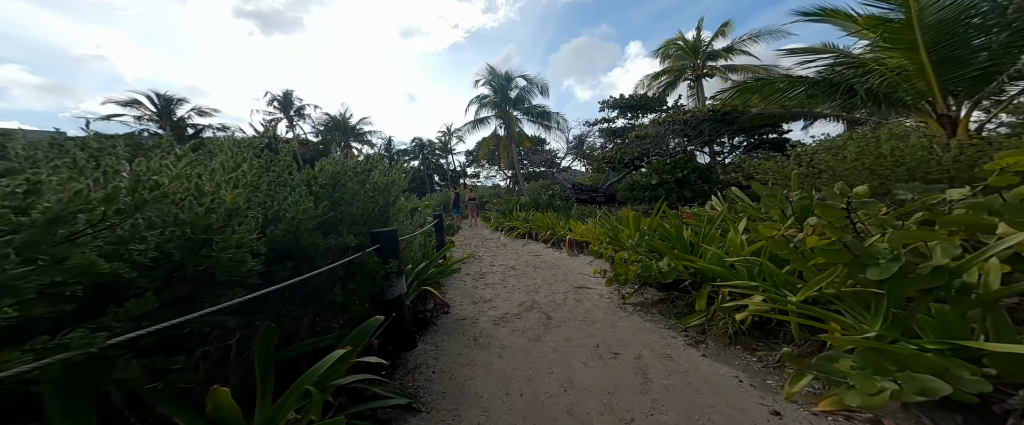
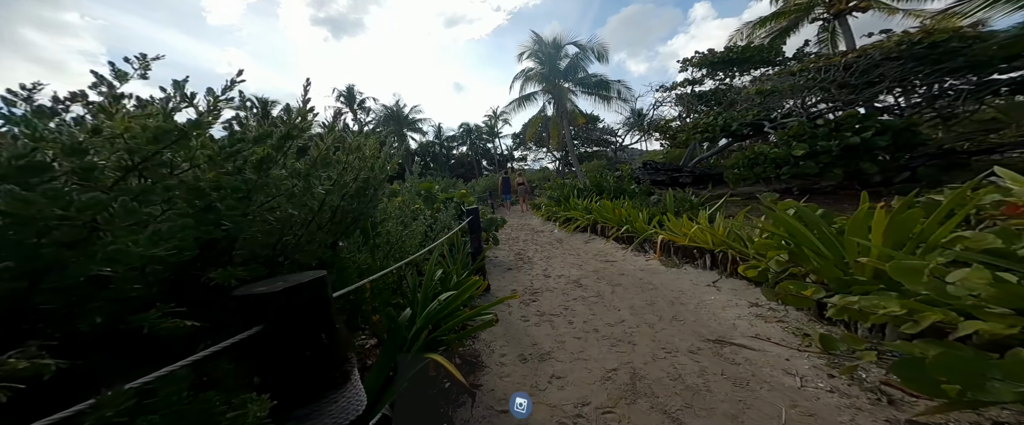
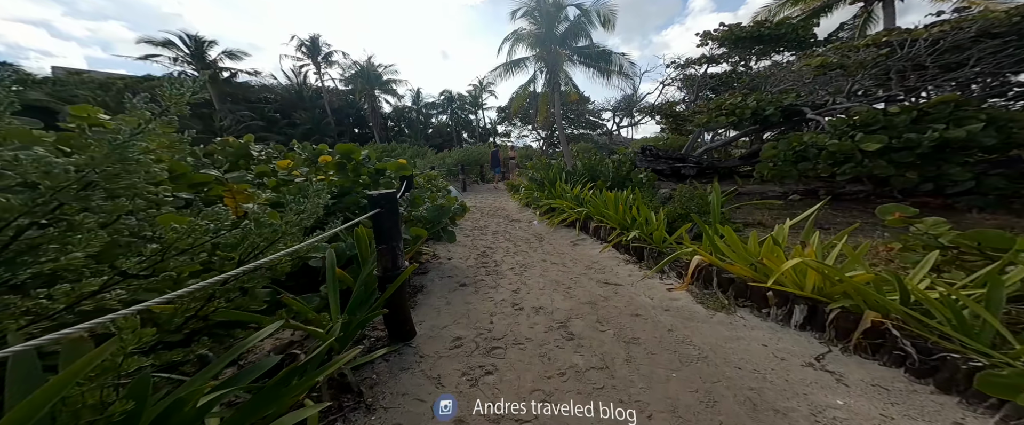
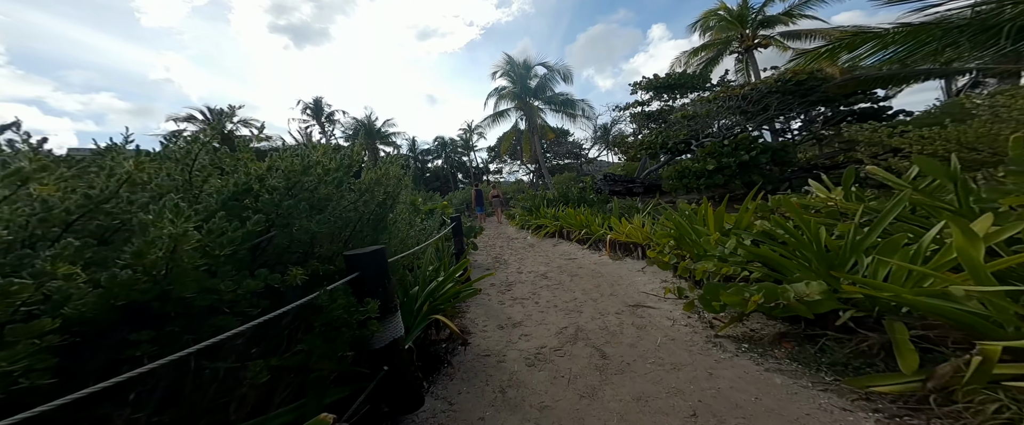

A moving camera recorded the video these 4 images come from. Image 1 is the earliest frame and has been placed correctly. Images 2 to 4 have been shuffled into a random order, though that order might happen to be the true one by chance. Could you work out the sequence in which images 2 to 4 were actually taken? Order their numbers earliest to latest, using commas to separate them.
4, 2, 3
